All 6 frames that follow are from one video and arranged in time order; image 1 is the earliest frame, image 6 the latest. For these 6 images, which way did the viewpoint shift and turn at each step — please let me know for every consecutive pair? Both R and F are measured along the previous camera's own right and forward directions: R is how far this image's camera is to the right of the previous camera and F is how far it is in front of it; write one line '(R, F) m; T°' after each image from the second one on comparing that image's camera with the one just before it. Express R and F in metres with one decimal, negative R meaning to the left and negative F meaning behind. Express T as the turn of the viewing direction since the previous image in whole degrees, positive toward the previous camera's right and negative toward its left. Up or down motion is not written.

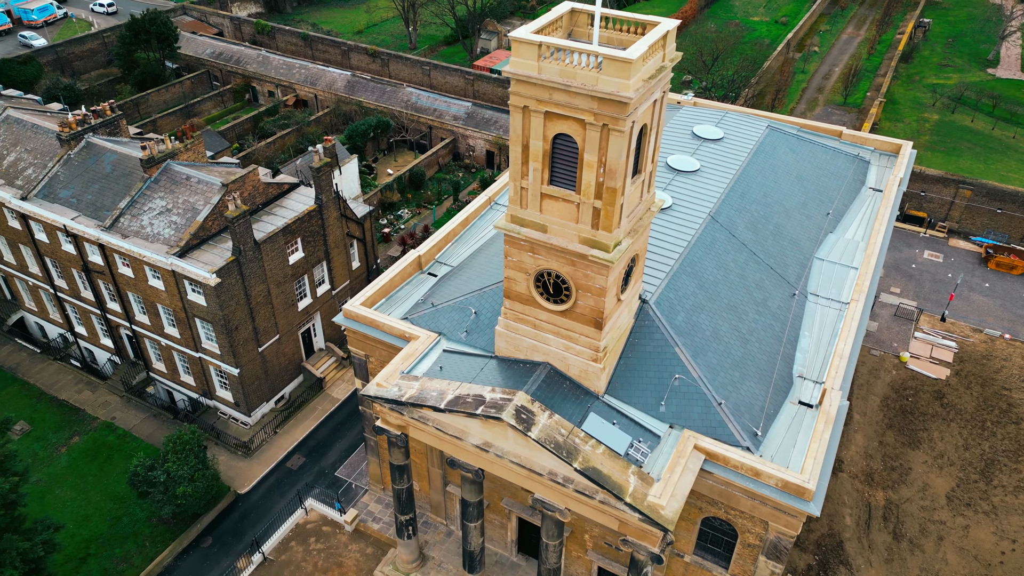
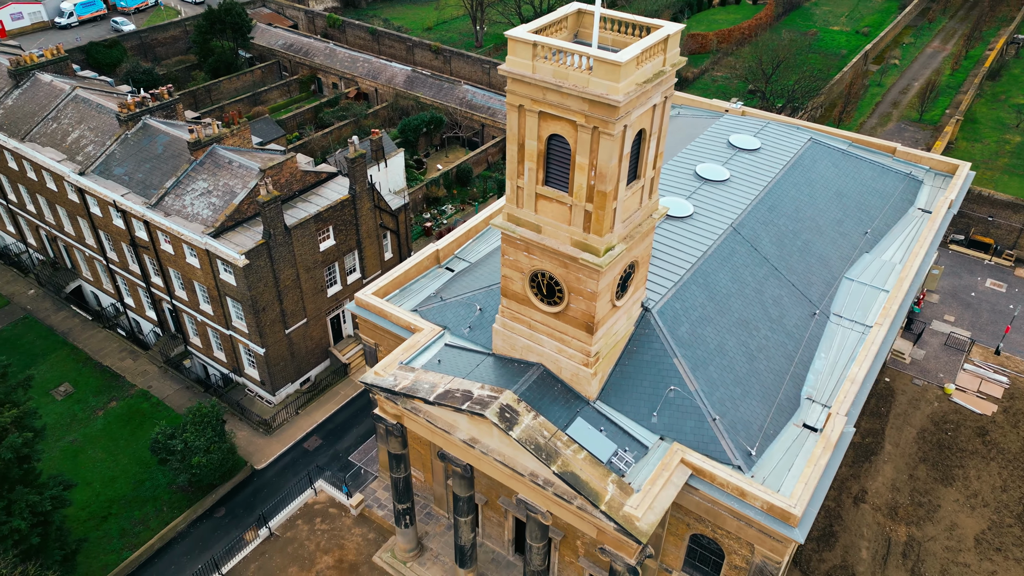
(+2.5, +0.1) m; -5°
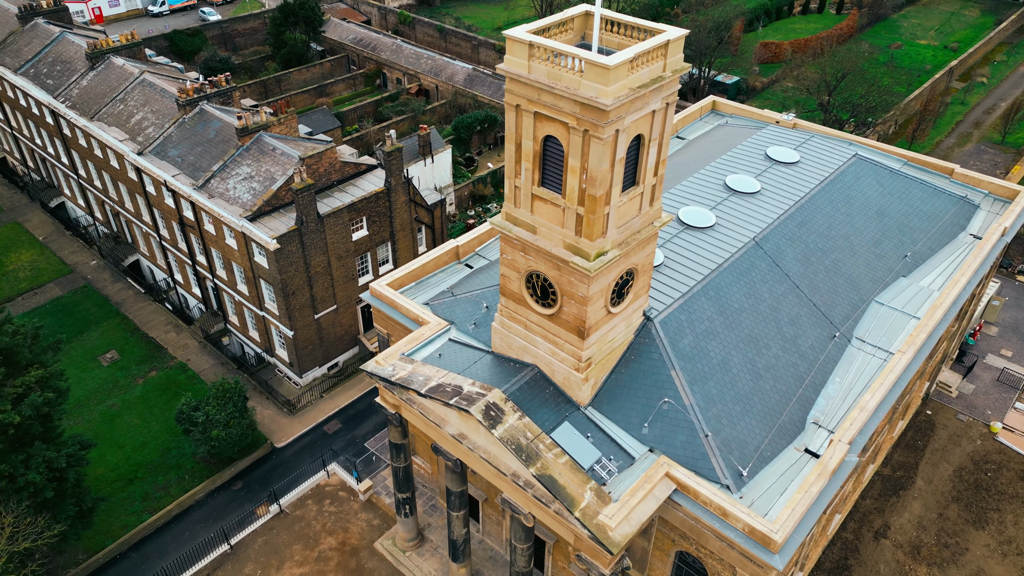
(+2.5, +0.1) m; -5°
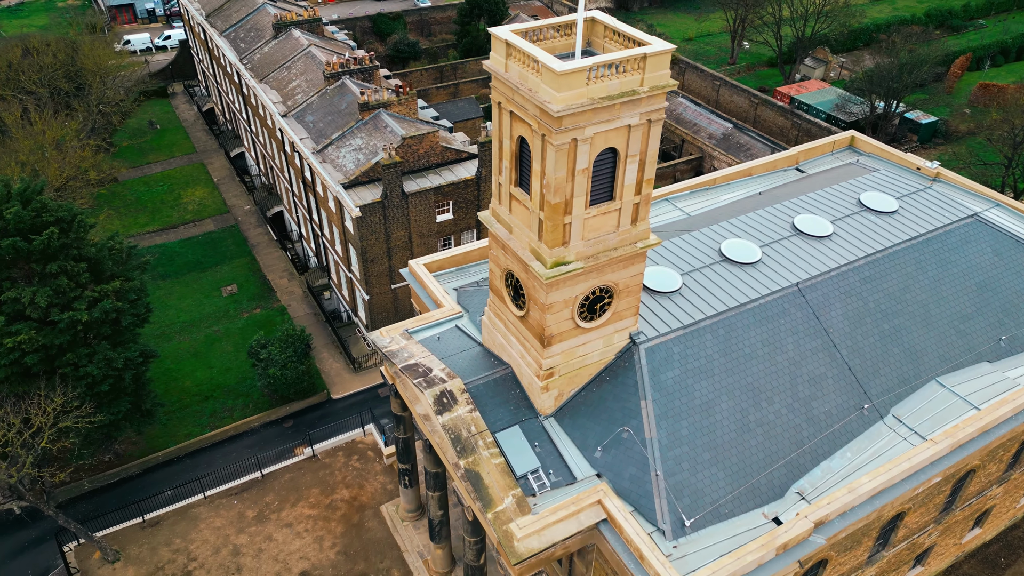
(+7.2, +0.8) m; -15°
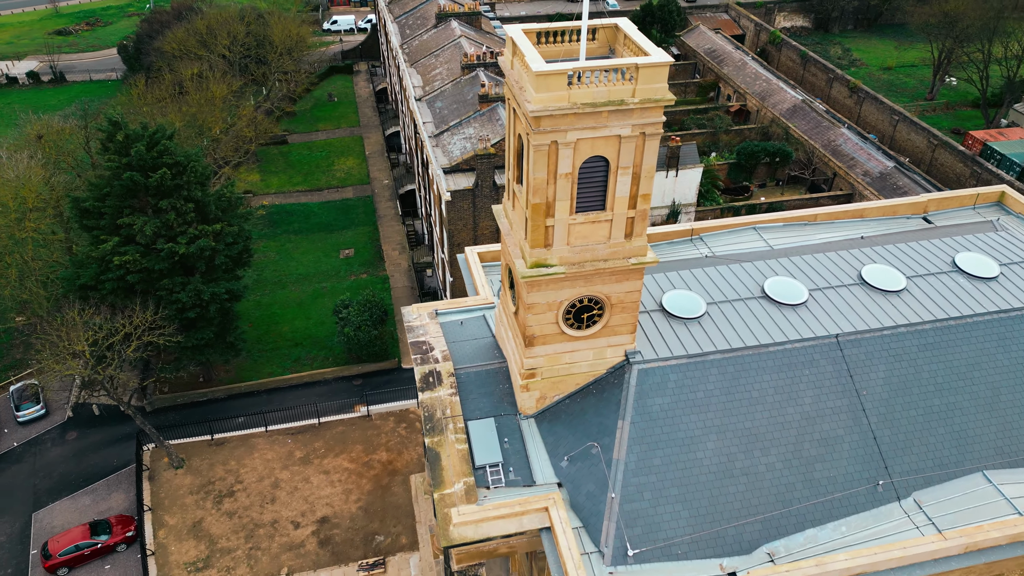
(+6.1, +0.4) m; -14°
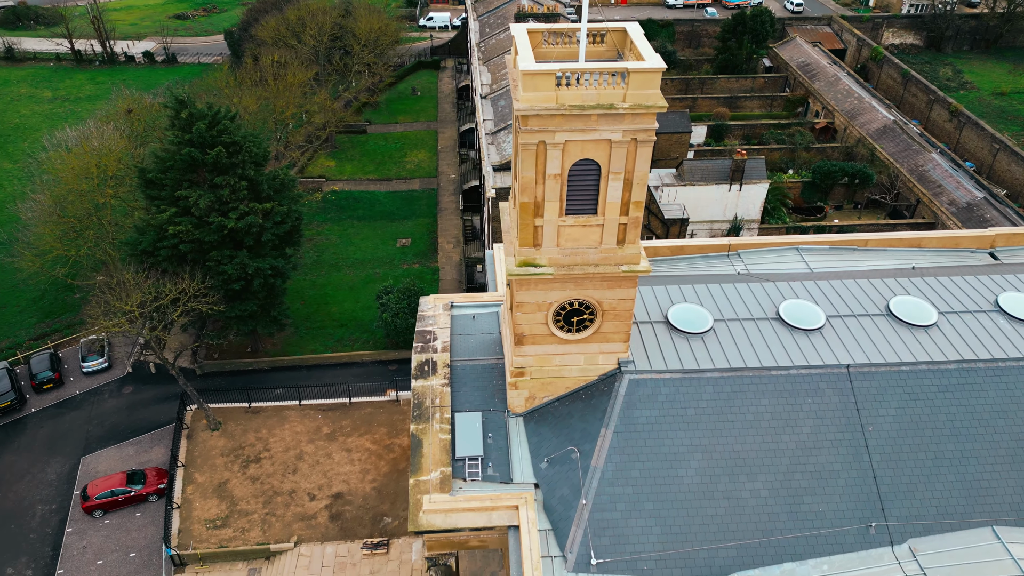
(+3.2, 0.0) m; -7°
